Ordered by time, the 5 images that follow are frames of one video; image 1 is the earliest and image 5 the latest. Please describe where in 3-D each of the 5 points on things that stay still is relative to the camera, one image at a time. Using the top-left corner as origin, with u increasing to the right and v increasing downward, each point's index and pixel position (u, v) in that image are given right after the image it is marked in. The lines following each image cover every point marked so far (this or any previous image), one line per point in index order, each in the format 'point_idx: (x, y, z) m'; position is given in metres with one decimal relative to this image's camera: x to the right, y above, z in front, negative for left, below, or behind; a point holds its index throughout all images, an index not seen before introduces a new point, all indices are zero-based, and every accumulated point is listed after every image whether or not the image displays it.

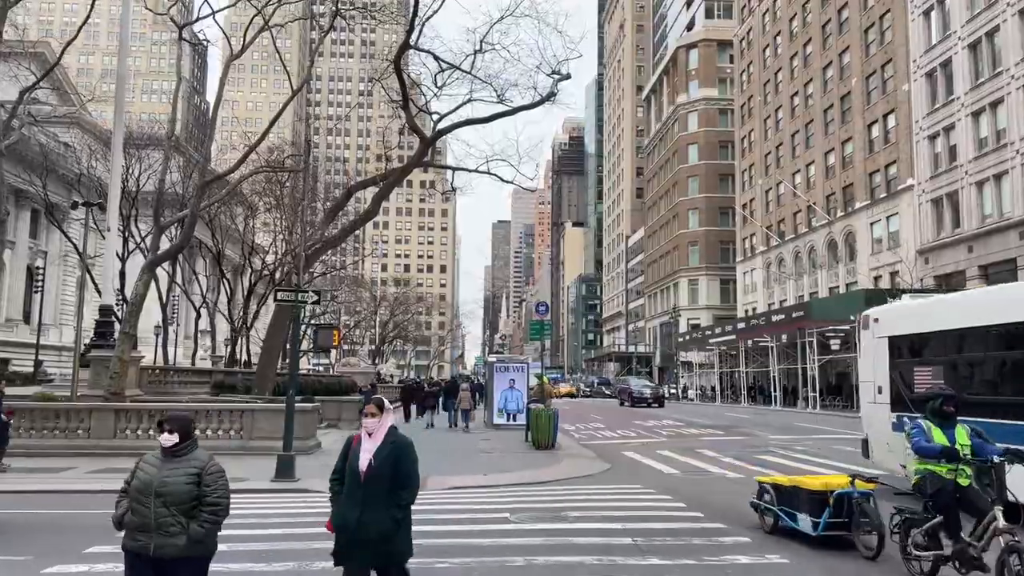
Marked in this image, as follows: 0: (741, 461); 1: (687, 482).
0: (+4.4, -3.3, +14.6) m
1: (+2.7, -3.0, +11.8) m
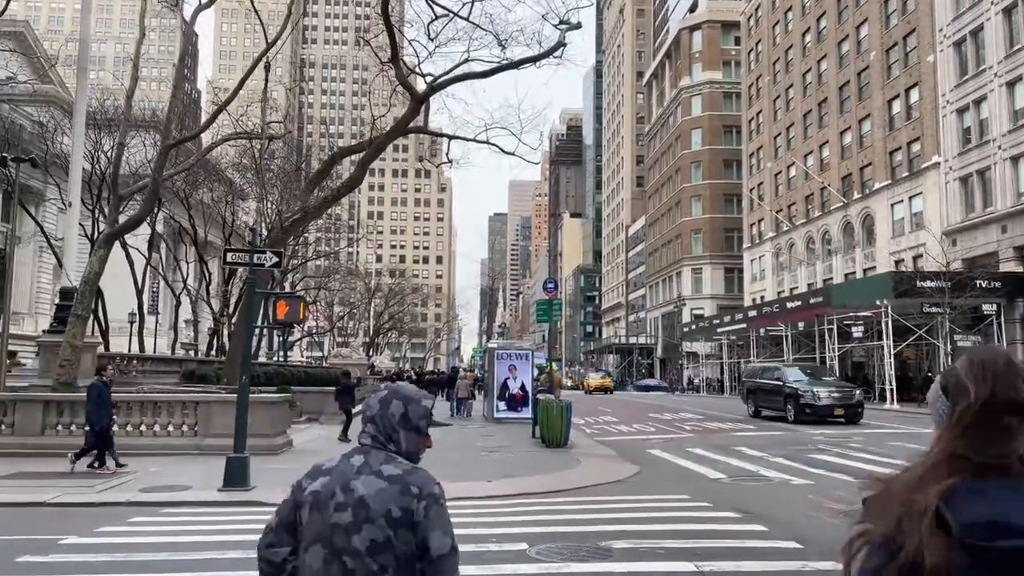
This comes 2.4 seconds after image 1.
0: (+4.5, -2.8, +12.2) m
1: (+2.8, -2.5, +9.4) m
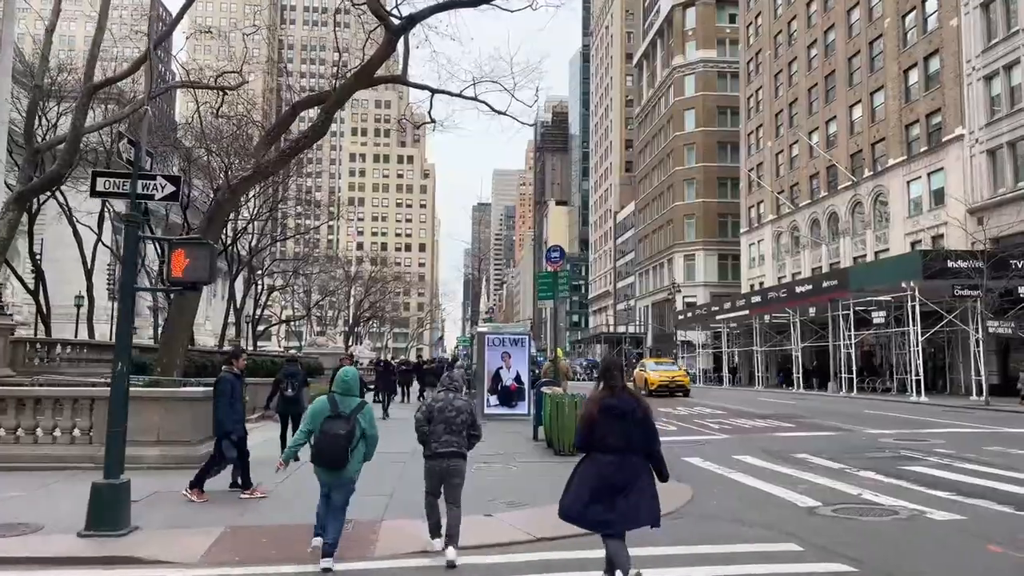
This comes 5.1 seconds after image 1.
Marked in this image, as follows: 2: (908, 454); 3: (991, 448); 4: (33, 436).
0: (+4.5, -2.3, +9.1) m
1: (+2.9, -2.0, +6.3) m
2: (+5.8, -2.4, +11.0) m
3: (+7.4, -2.4, +11.6) m
4: (-6.9, -2.1, +10.9) m
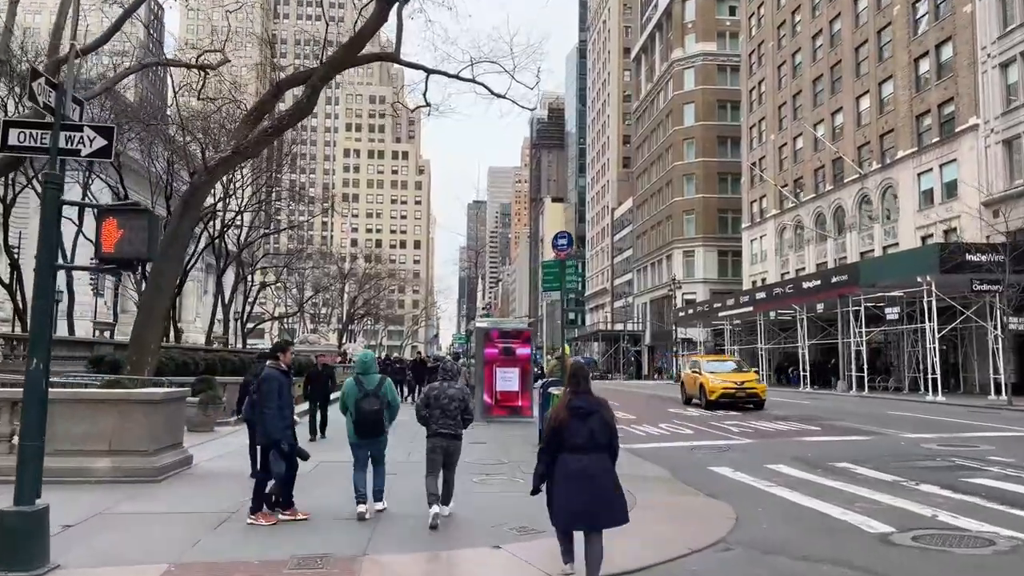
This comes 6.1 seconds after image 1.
0: (+4.6, -2.1, +7.9) m
1: (+3.0, -1.9, +5.1) m
2: (+5.9, -2.3, +9.8) m
3: (+7.5, -2.3, +10.4) m
4: (-6.8, -1.9, +9.6) m
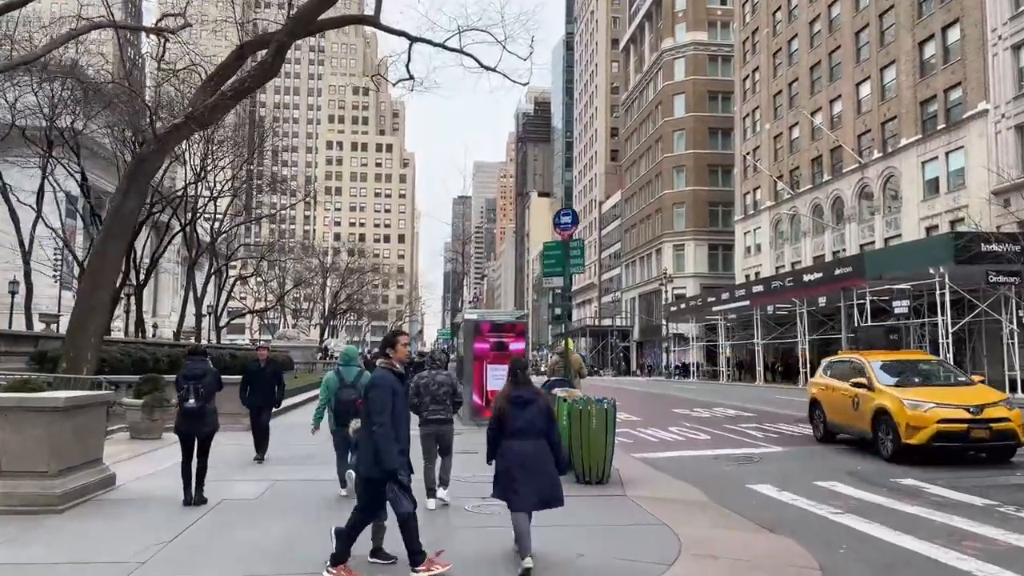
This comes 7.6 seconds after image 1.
0: (+4.6, -1.9, +6.2) m
1: (+3.1, -1.7, +3.4) m
2: (+5.9, -2.1, +8.2) m
3: (+7.5, -2.1, +8.8) m
4: (-6.8, -1.7, +7.7) m
